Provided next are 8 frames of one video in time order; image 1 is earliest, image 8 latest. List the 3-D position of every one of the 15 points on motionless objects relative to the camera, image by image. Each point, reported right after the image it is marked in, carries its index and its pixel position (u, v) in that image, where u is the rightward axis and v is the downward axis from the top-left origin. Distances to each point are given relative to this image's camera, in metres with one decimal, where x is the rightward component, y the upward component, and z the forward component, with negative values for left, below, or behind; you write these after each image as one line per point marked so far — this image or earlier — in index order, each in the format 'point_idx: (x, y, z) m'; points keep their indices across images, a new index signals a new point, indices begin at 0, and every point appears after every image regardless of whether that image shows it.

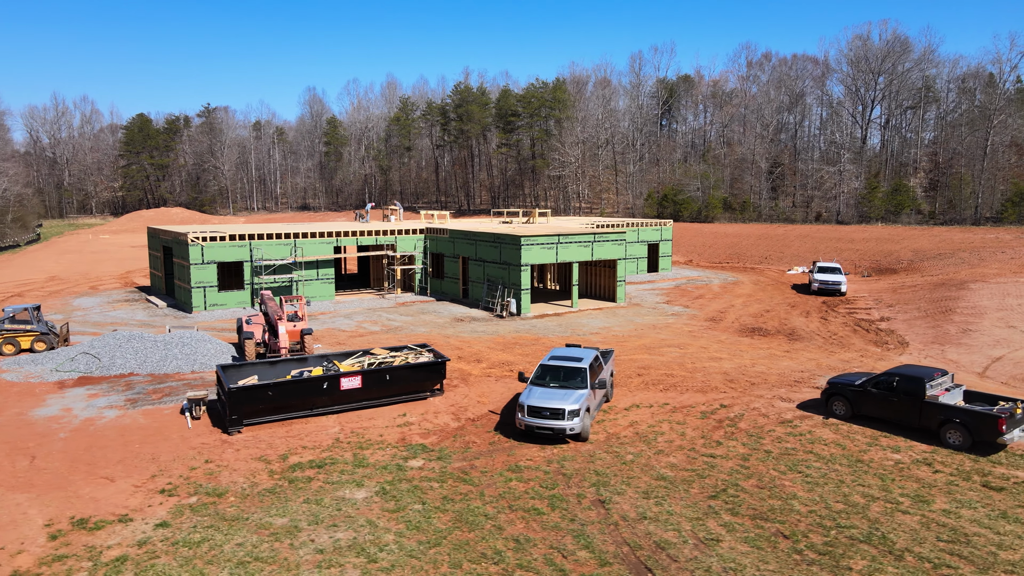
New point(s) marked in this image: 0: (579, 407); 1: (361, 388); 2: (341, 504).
0: (+1.3, -2.3, +14.2) m
1: (-3.3, -2.2, +16.1) m
2: (-2.7, -3.4, +11.5) m
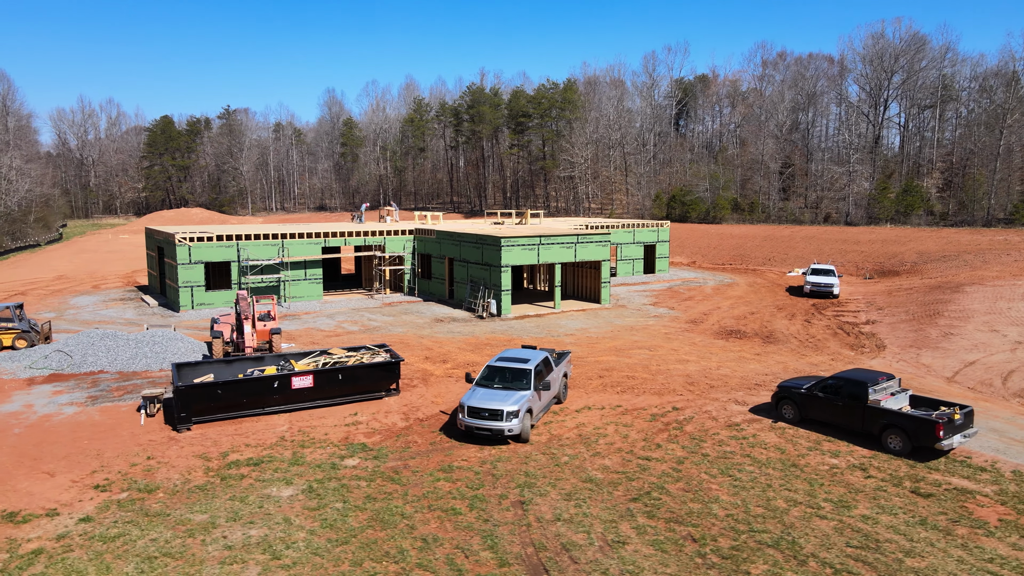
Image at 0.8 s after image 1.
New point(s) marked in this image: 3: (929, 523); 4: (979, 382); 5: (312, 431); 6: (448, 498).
0: (+0.1, -2.3, +14.3) m
1: (-4.4, -2.2, +16.3) m
2: (-3.9, -3.4, +11.7) m
3: (+6.0, -3.4, +10.8) m
4: (+11.6, -2.4, +18.3) m
5: (-4.1, -2.9, +15.1) m
6: (-1.1, -3.4, +11.8) m
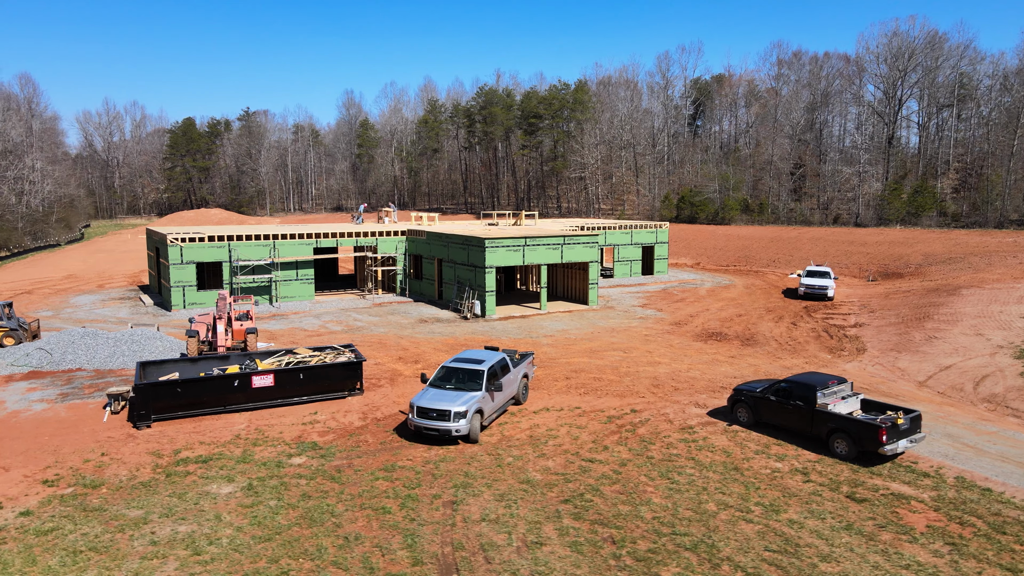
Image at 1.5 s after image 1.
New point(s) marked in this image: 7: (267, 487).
0: (-0.9, -2.3, +14.4) m
1: (-5.4, -2.2, +16.6) m
2: (-5.0, -3.4, +11.9) m
3: (+4.9, -3.5, +10.7) m
4: (+10.7, -2.4, +18.0) m
5: (-5.1, -2.9, +15.4) m
6: (-2.1, -3.4, +11.9) m
7: (-4.1, -3.3, +12.3) m
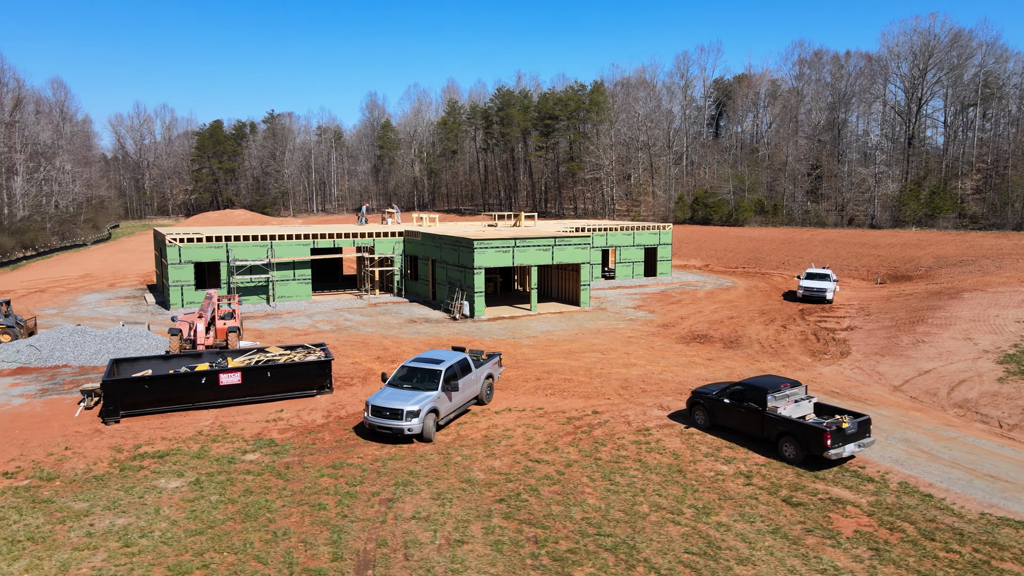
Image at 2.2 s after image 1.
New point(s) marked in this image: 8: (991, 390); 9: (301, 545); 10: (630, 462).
0: (-1.8, -2.3, +14.5) m
1: (-6.2, -2.2, +16.9) m
2: (-6.0, -3.4, +12.2) m
3: (+3.8, -3.5, +10.6) m
4: (+9.9, -2.5, +17.7) m
5: (-6.0, -2.9, +15.7) m
6: (-3.2, -3.4, +12.1) m
7: (-5.1, -3.3, +12.6) m
8: (+11.2, -2.4, +17.3) m
9: (-3.0, -3.6, +10.3) m
10: (+2.1, -3.2, +13.5) m
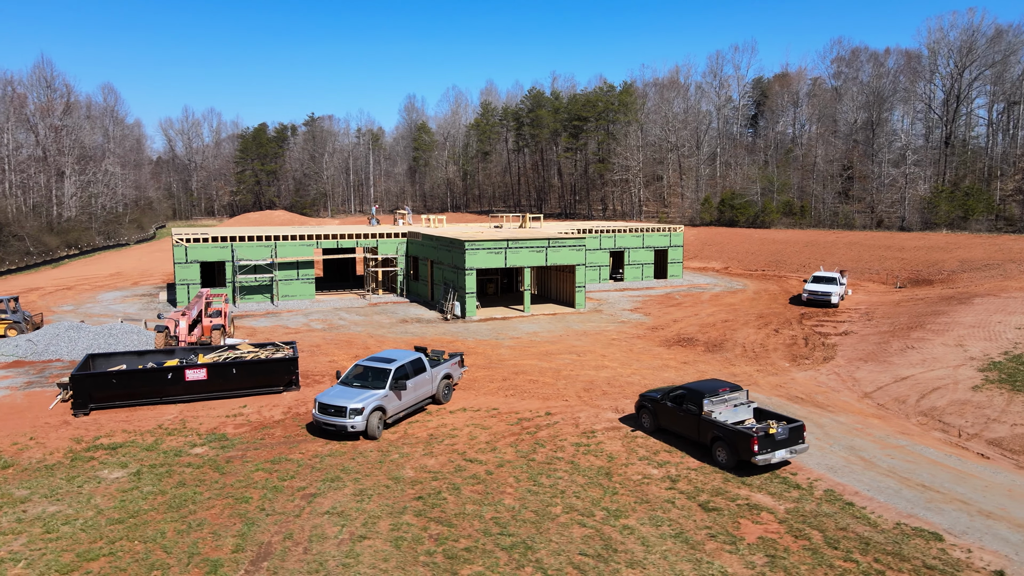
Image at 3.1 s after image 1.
0: (-2.9, -2.4, +14.8) m
1: (-7.2, -2.2, +17.4) m
2: (-7.3, -3.4, +12.7) m
3: (+2.4, -3.5, +10.5) m
4: (+8.9, -2.6, +17.3) m
5: (-7.1, -2.9, +16.2) m
6: (-4.5, -3.4, +12.5) m
7: (-6.4, -3.3, +13.1) m
8: (+10.2, -2.5, +16.8) m
9: (-4.4, -3.6, +10.7) m
10: (+0.9, -3.2, +13.5) m
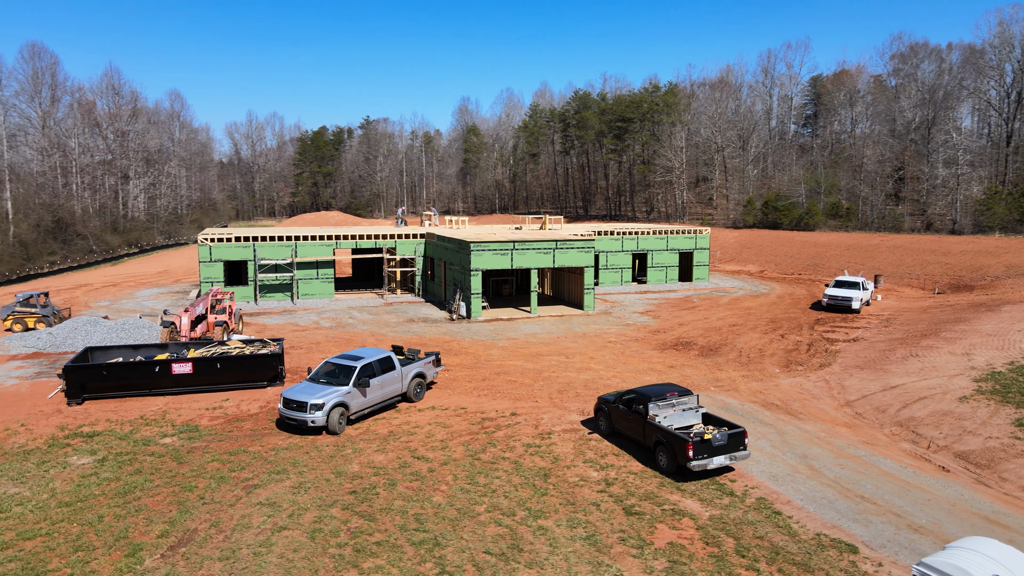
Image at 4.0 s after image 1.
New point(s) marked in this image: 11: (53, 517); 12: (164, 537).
0: (-3.8, -2.3, +15.2) m
1: (-7.9, -2.1, +18.2) m
2: (-8.4, -3.3, +13.5) m
3: (+1.2, -3.6, +10.5) m
4: (+8.2, -2.7, +16.7) m
5: (-7.8, -2.9, +16.9) m
6: (-5.6, -3.3, +13.0) m
7: (-7.4, -3.2, +13.8) m
8: (+9.4, -2.6, +16.1) m
9: (-5.6, -3.6, +11.2) m
10: (-0.1, -3.2, +13.6) m
11: (-7.1, -3.5, +11.4) m
12: (-5.1, -3.6, +10.8) m
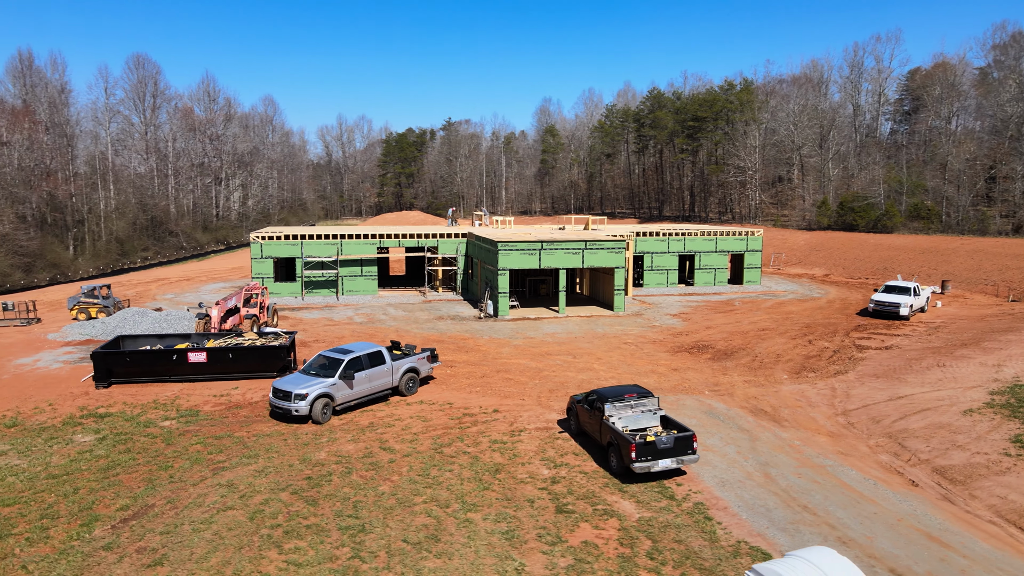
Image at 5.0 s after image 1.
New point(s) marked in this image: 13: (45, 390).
0: (-4.4, -2.2, +16.0) m
1: (-8.0, -2.0, +19.4) m
2: (-9.1, -3.1, +14.8) m
3: (0.0, -3.6, +10.7) m
4: (+7.7, -2.8, +16.0) m
5: (-8.1, -2.7, +18.2) m
6: (-6.4, -3.2, +14.0) m
7: (-8.1, -3.1, +15.0) m
8: (+8.9, -2.8, +15.2) m
9: (-6.6, -3.4, +12.2) m
10: (-0.9, -3.2, +13.9) m
11: (-8.1, -3.4, +12.6) m
12: (-6.2, -3.5, +11.7) m
13: (-11.9, -2.6, +18.7) m
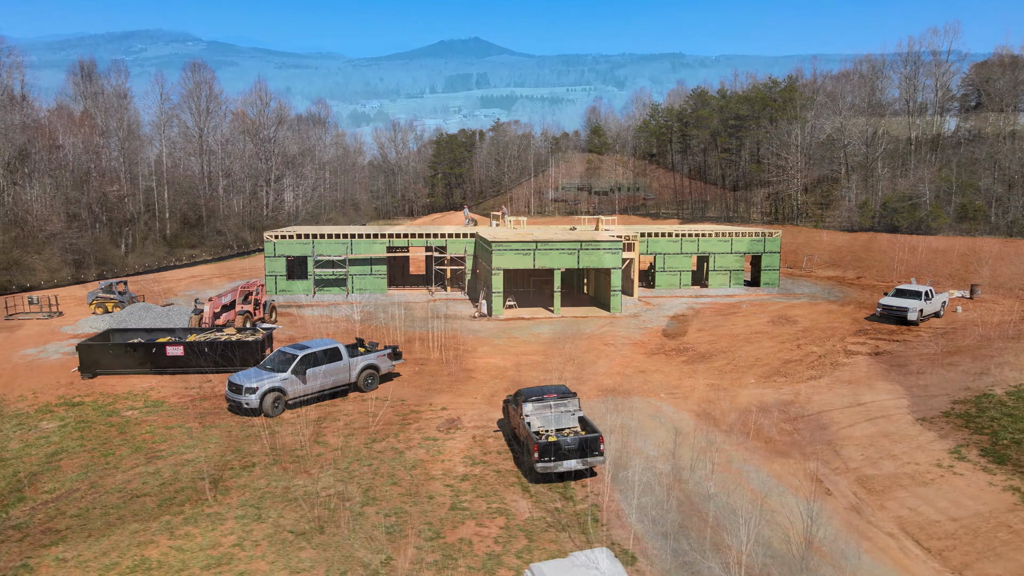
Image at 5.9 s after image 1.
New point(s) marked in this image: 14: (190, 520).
0: (-5.6, -2.2, +16.5) m
1: (-9.0, -1.9, +20.2) m
2: (-10.4, -3.0, +15.8) m
3: (-1.7, -3.5, +10.9) m
4: (+6.4, -2.9, +15.5) m
5: (-9.2, -2.6, +19.0) m
6: (-7.8, -3.2, +14.7) m
7: (-9.4, -3.0, +15.8) m
8: (+7.5, -2.8, +14.7) m
9: (-8.2, -3.4, +13.0) m
10: (-2.3, -3.2, +14.2) m
11: (-9.6, -3.3, +13.4) m
12: (-7.8, -3.4, +12.4) m
13: (-12.9, -2.5, +19.9) m
14: (-4.9, -3.6, +11.3) m
